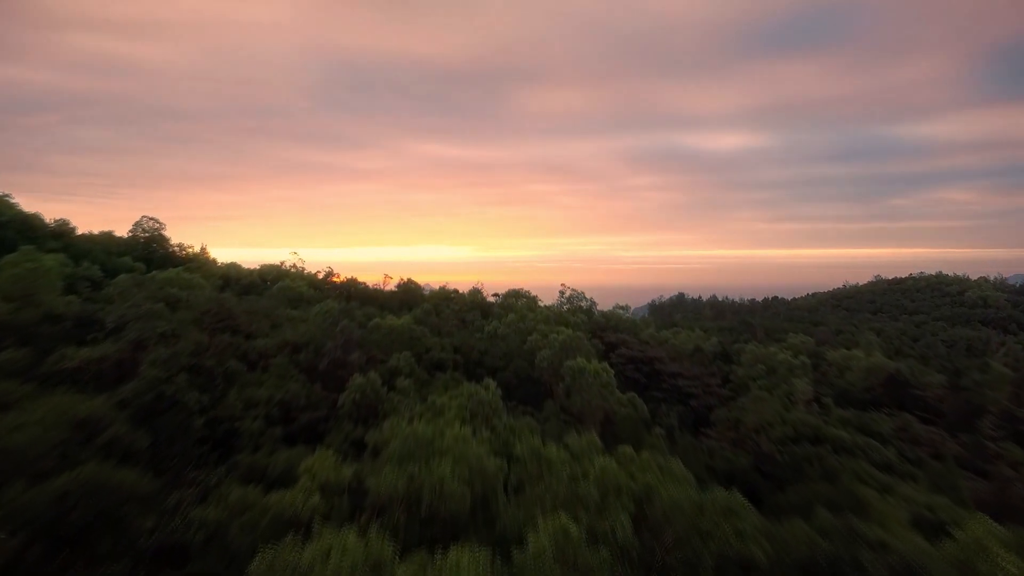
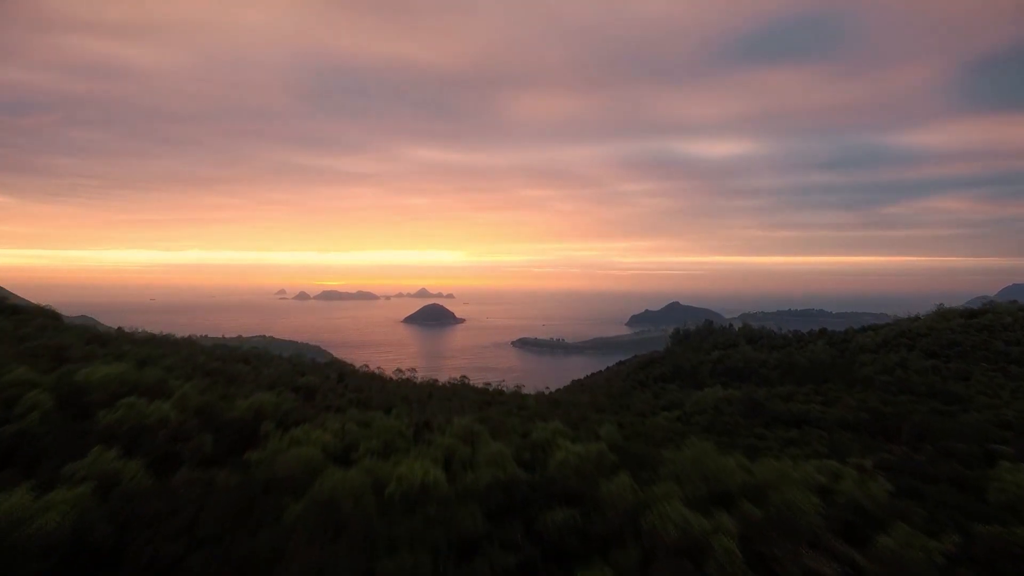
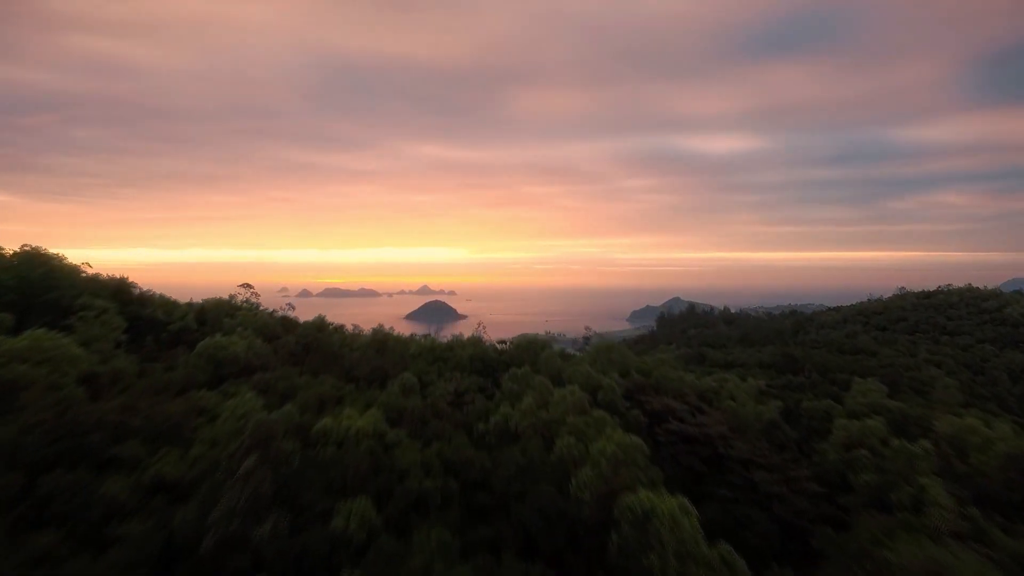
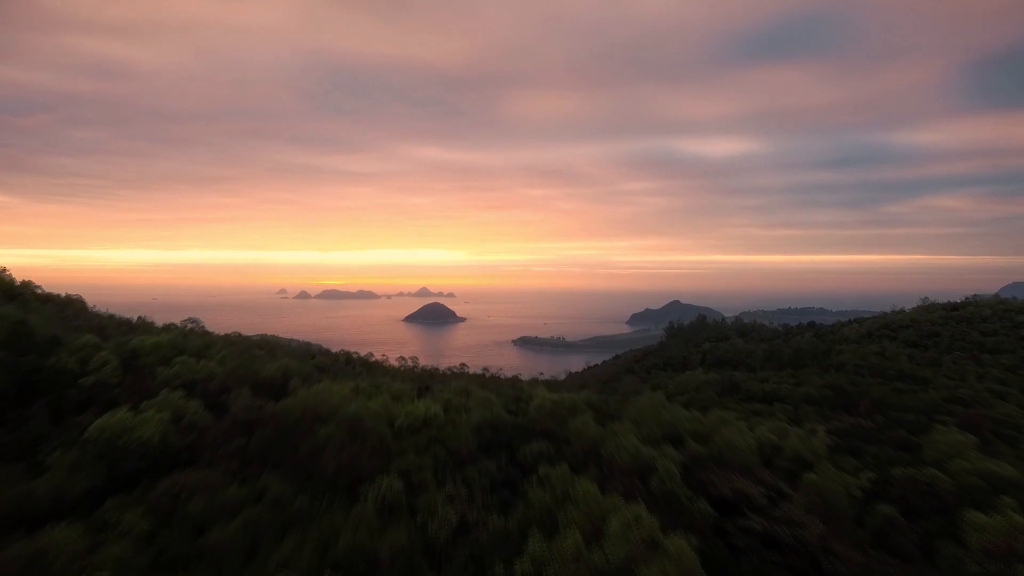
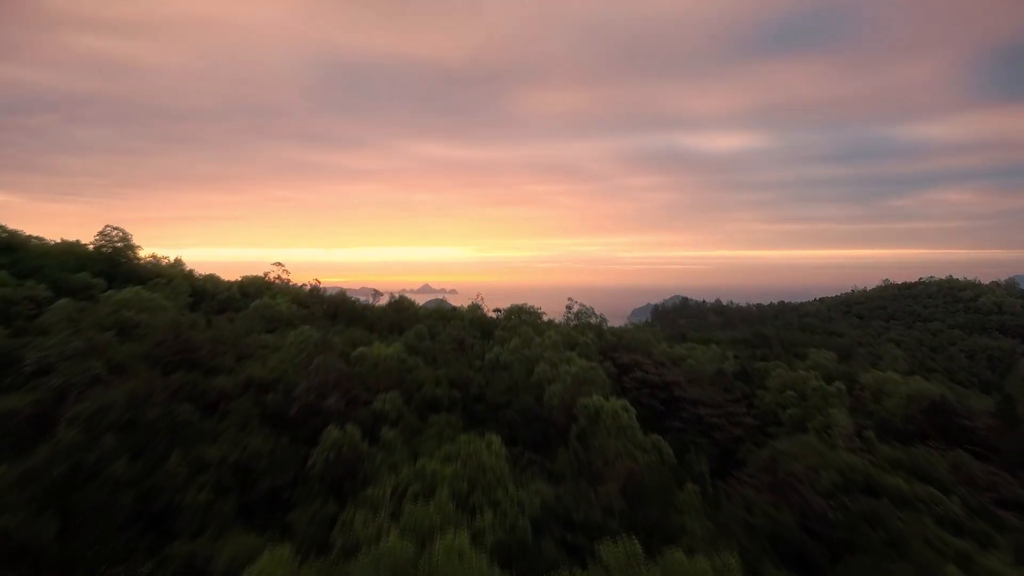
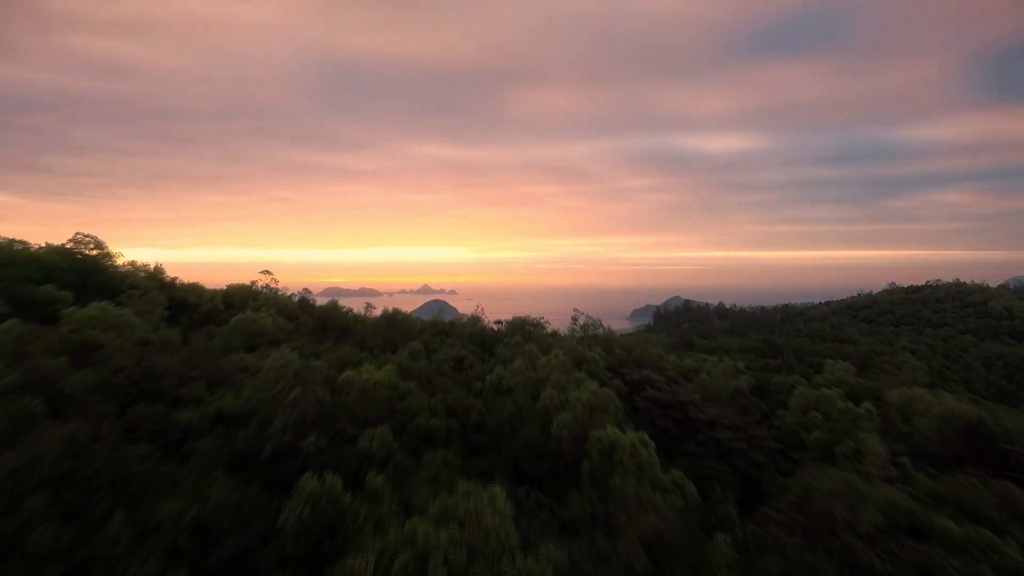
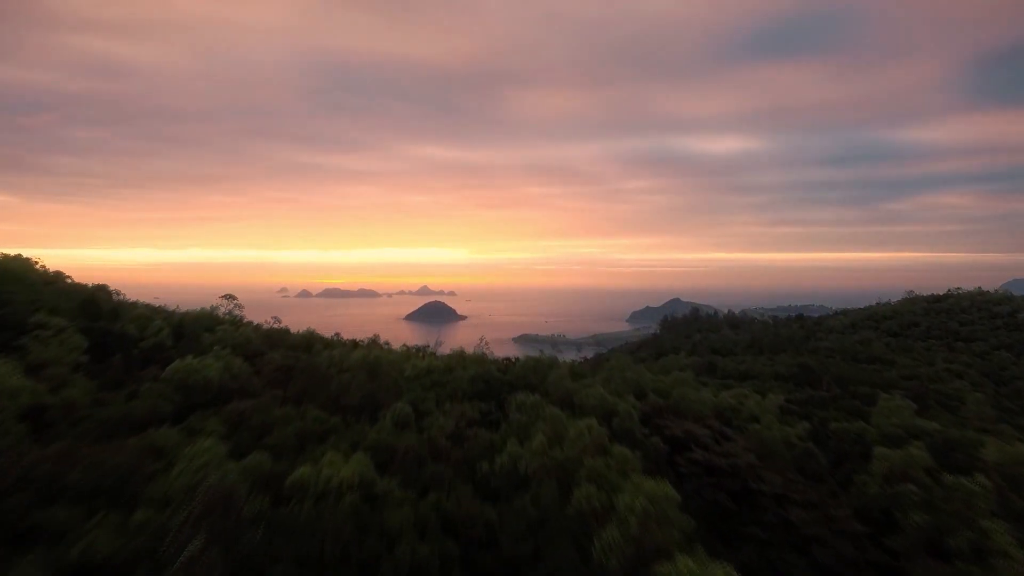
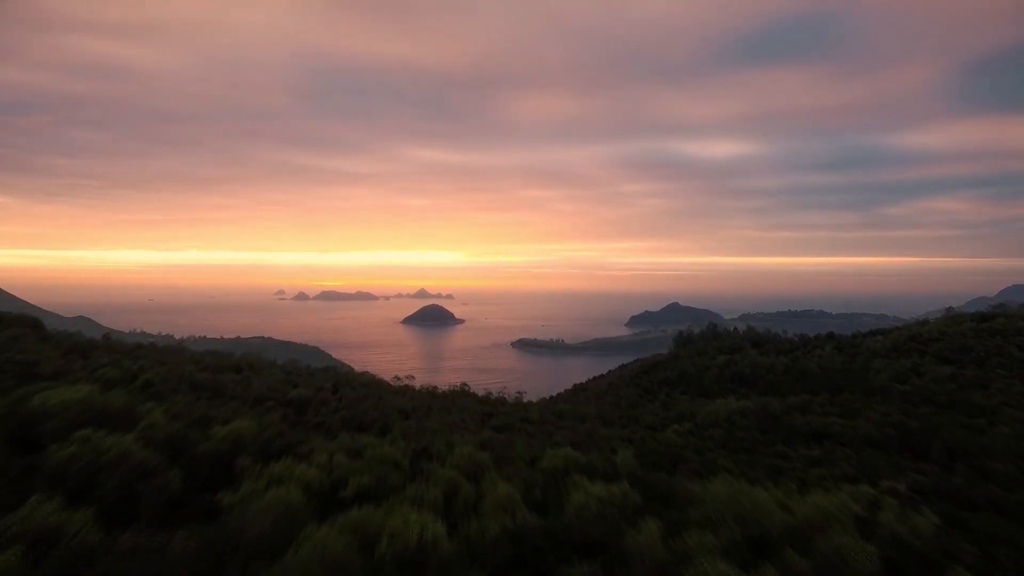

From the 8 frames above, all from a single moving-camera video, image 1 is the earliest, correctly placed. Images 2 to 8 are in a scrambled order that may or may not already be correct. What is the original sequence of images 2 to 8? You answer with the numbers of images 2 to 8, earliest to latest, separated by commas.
5, 6, 3, 7, 4, 2, 8
